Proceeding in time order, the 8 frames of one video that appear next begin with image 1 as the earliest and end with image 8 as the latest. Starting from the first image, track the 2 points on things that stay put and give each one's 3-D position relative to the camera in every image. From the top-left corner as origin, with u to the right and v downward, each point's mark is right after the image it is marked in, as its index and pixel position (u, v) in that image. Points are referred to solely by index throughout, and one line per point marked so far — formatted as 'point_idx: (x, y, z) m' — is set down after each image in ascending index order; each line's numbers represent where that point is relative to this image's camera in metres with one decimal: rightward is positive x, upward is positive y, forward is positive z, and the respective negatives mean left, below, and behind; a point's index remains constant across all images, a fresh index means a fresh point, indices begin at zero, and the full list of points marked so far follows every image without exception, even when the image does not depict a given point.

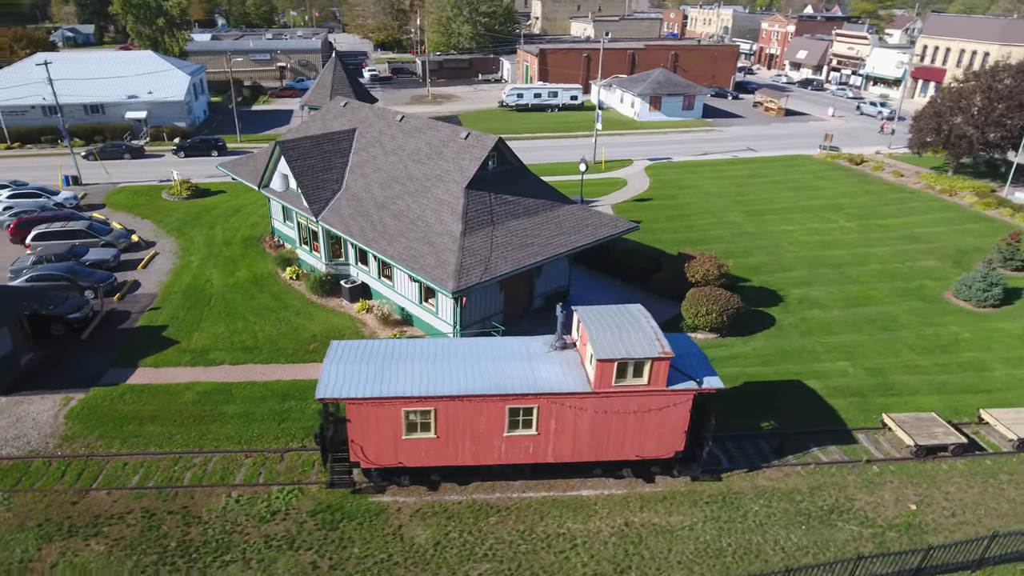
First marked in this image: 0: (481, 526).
0: (-0.8, -6.1, +16.4) m
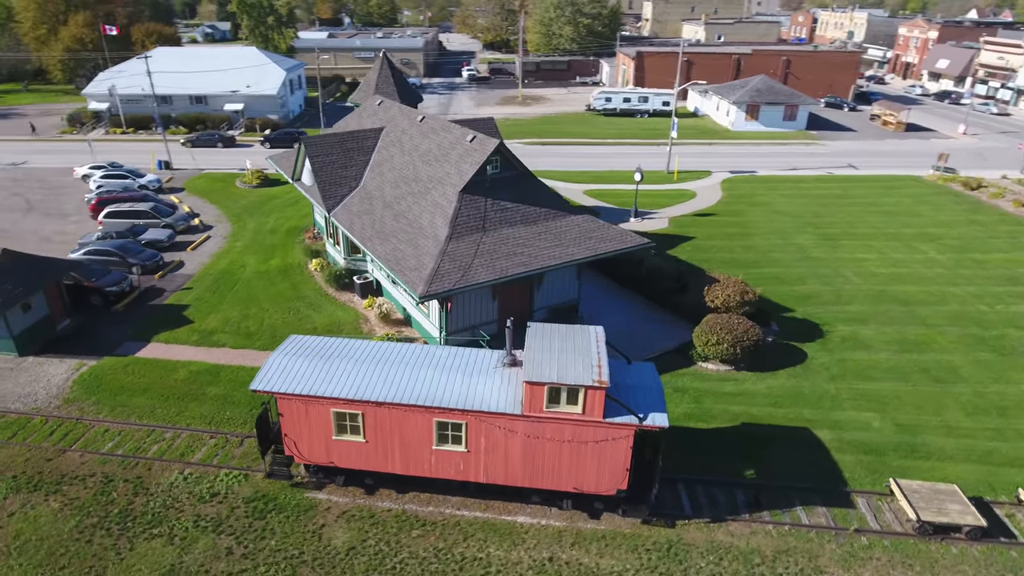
0: (-2.8, -6.3, +16.2) m
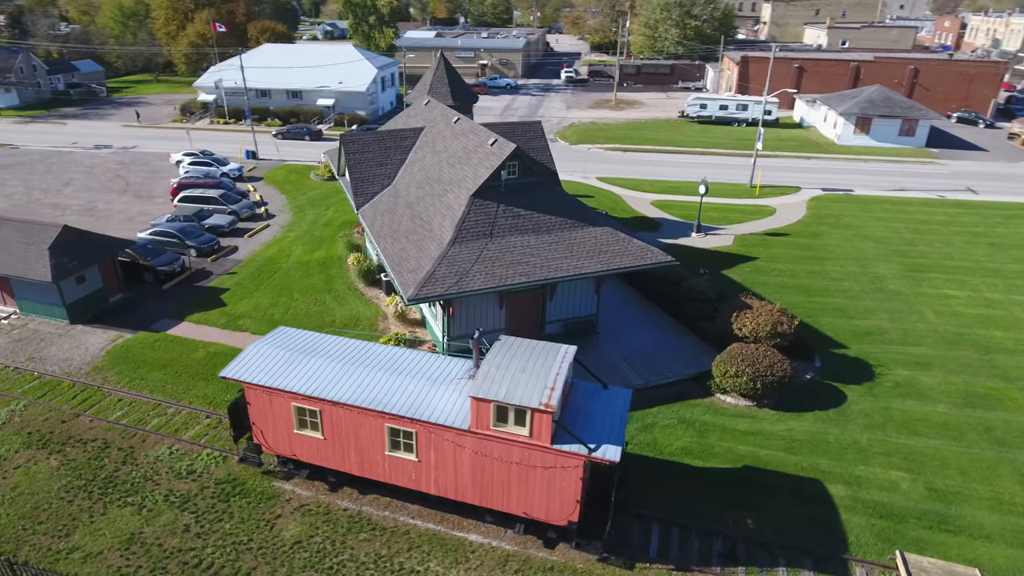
0: (-4.2, -6.3, +16.2) m
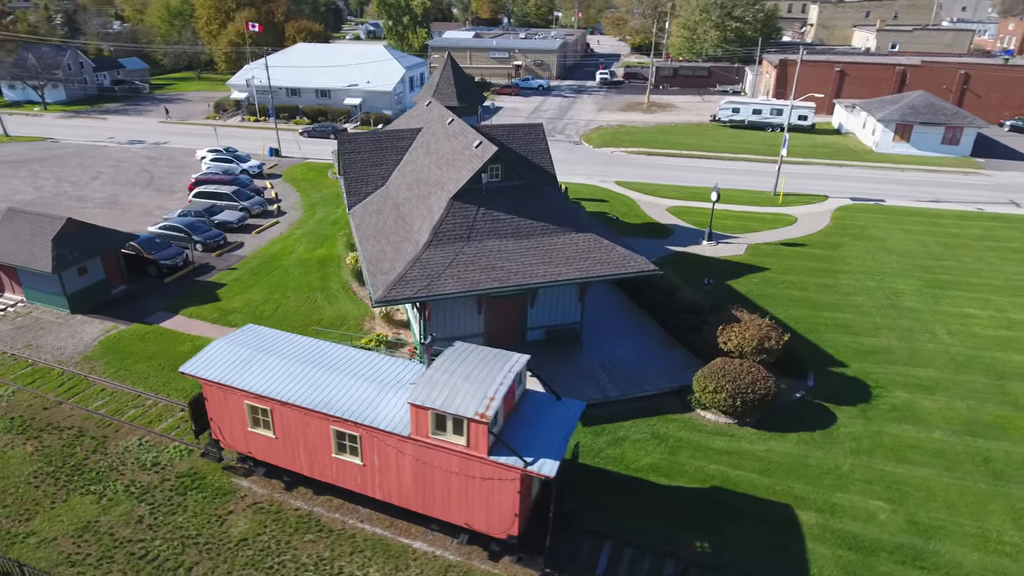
0: (-5.5, -6.3, +16.2) m
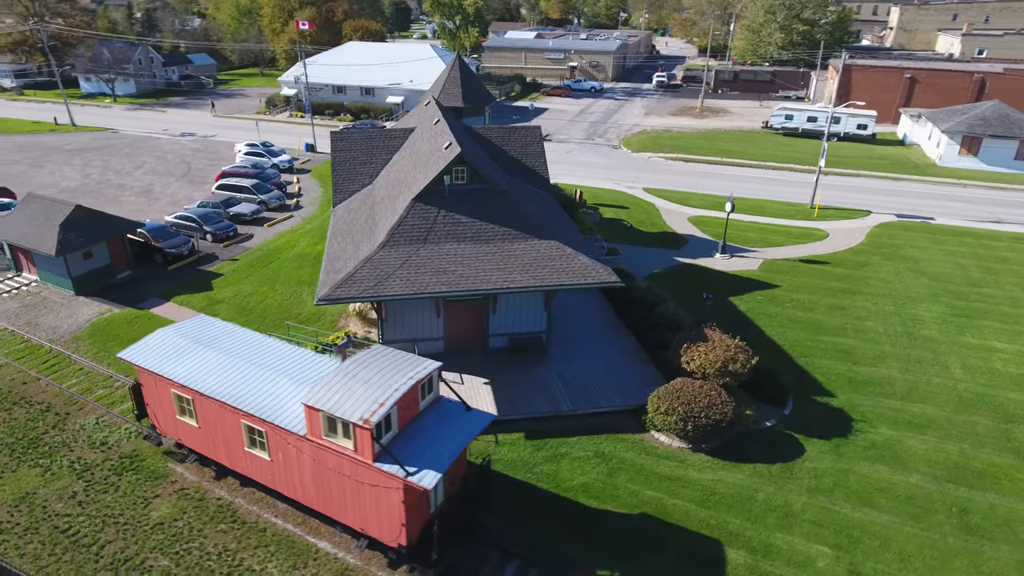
0: (-7.9, -6.2, +16.6) m
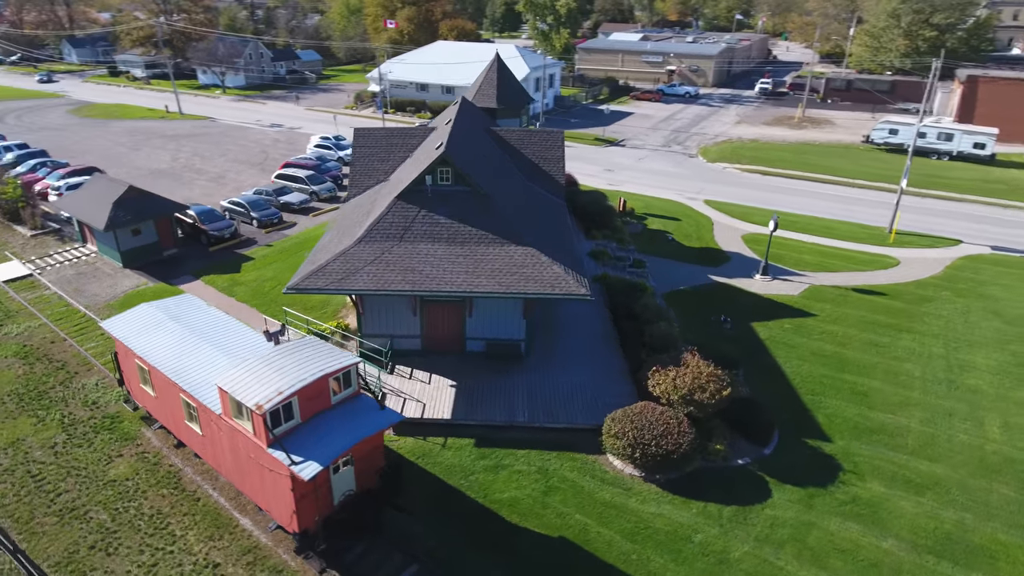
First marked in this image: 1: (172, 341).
0: (-10.1, -5.7, +17.9) m
1: (-9.7, -1.6, +18.3) m
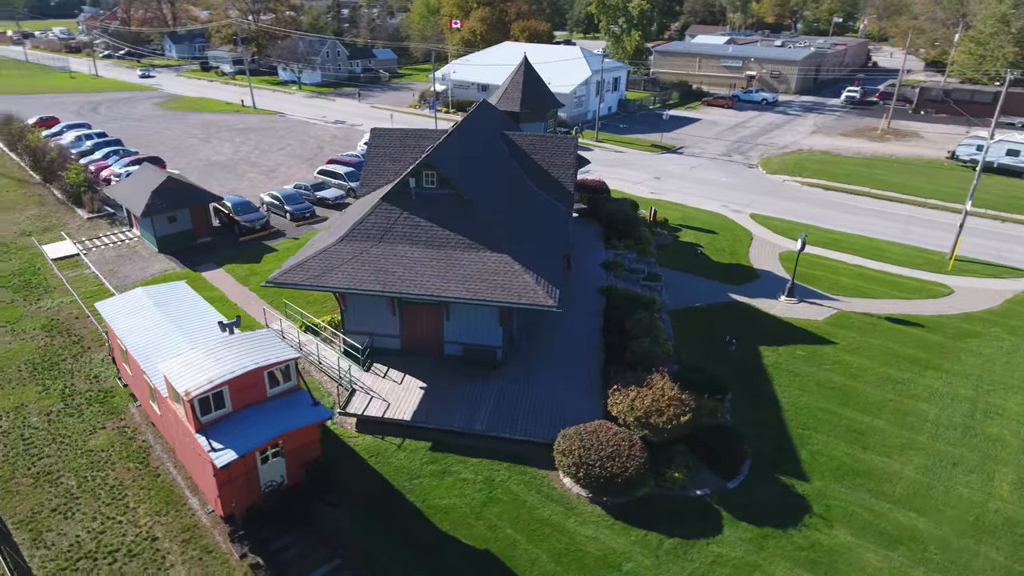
0: (-11.8, -5.2, +19.3) m
1: (-11.0, -1.2, +19.6) m
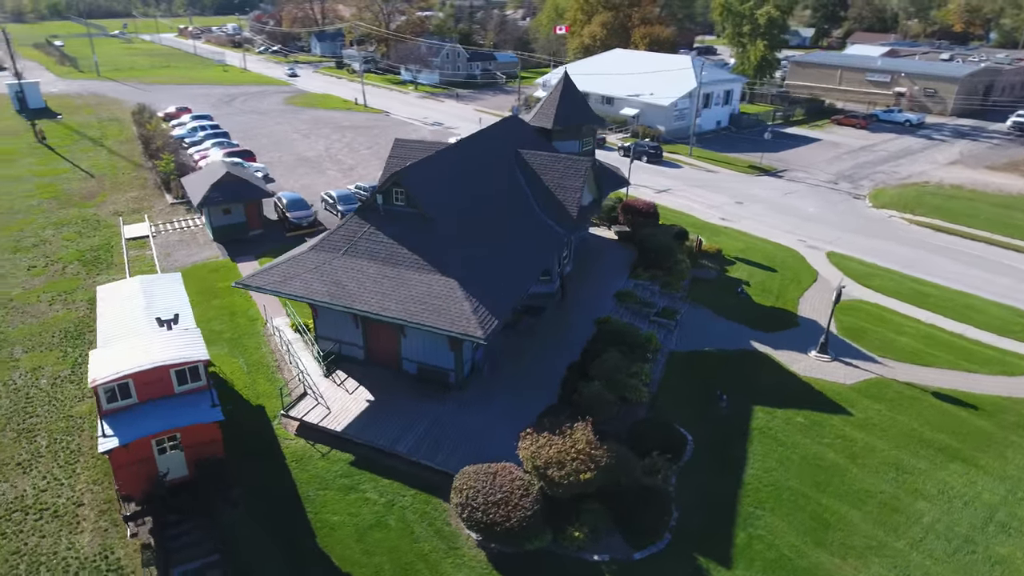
0: (-14.3, -4.8, +21.8) m
1: (-13.1, -0.9, +21.9) m
